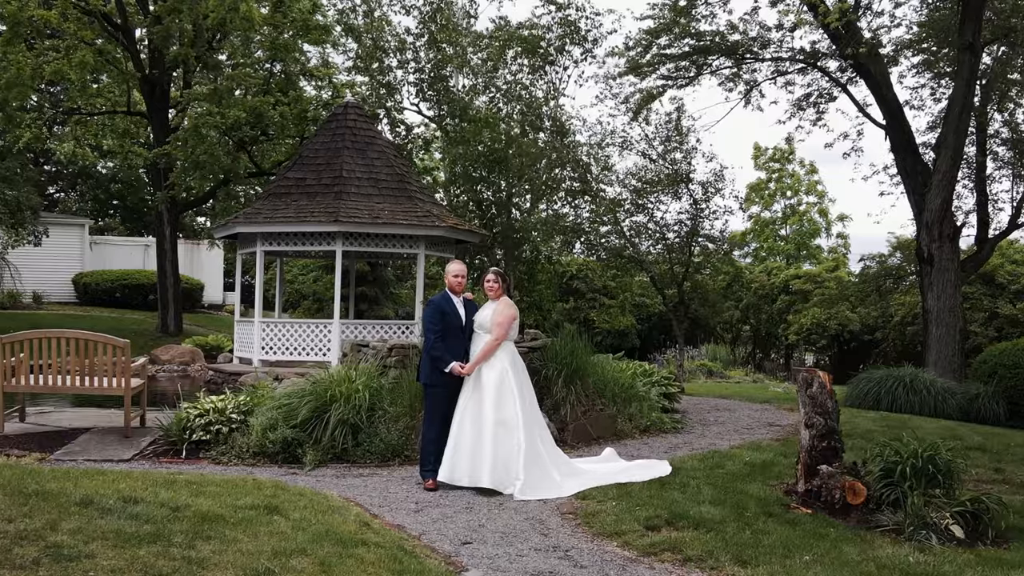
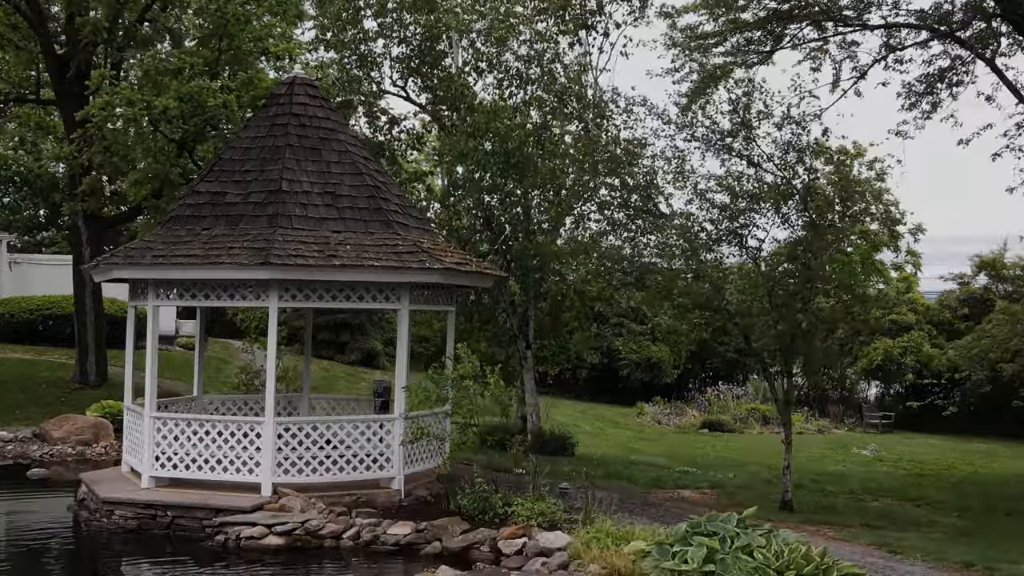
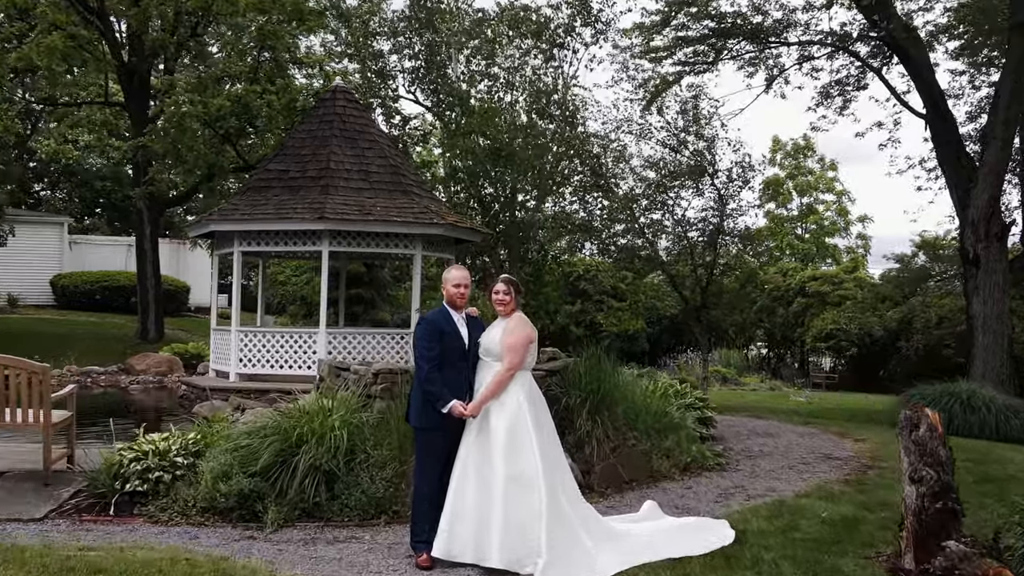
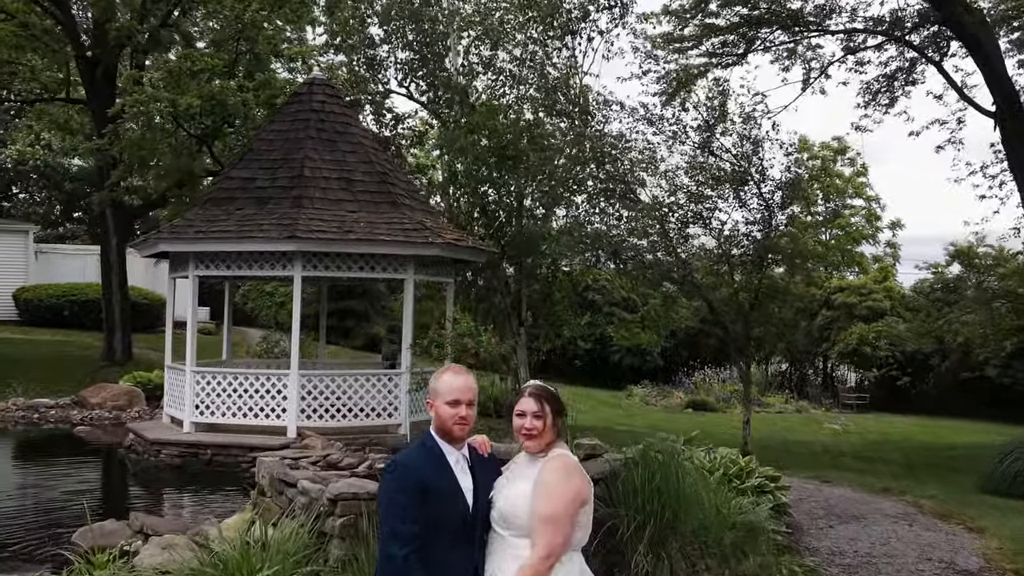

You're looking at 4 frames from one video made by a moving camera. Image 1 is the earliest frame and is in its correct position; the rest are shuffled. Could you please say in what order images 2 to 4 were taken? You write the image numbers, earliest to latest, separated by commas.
3, 4, 2
